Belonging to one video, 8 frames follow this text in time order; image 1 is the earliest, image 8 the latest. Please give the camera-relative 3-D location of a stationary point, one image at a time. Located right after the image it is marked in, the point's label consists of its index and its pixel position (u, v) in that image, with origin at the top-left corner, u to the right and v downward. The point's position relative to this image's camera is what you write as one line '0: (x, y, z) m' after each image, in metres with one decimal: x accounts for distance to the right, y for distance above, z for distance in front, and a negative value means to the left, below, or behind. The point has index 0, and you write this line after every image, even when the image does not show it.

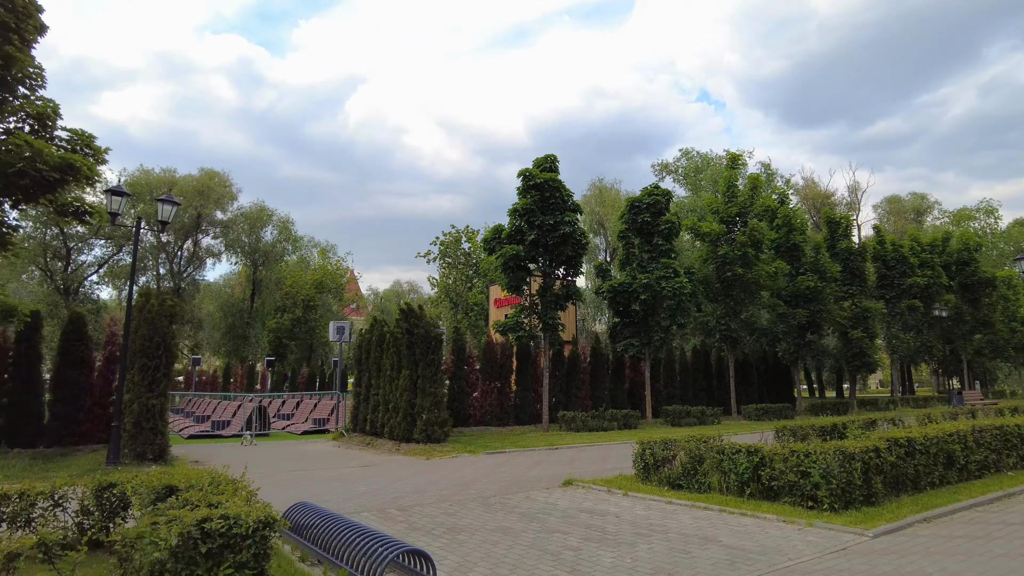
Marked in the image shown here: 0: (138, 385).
0: (-6.4, -1.7, +11.1) m
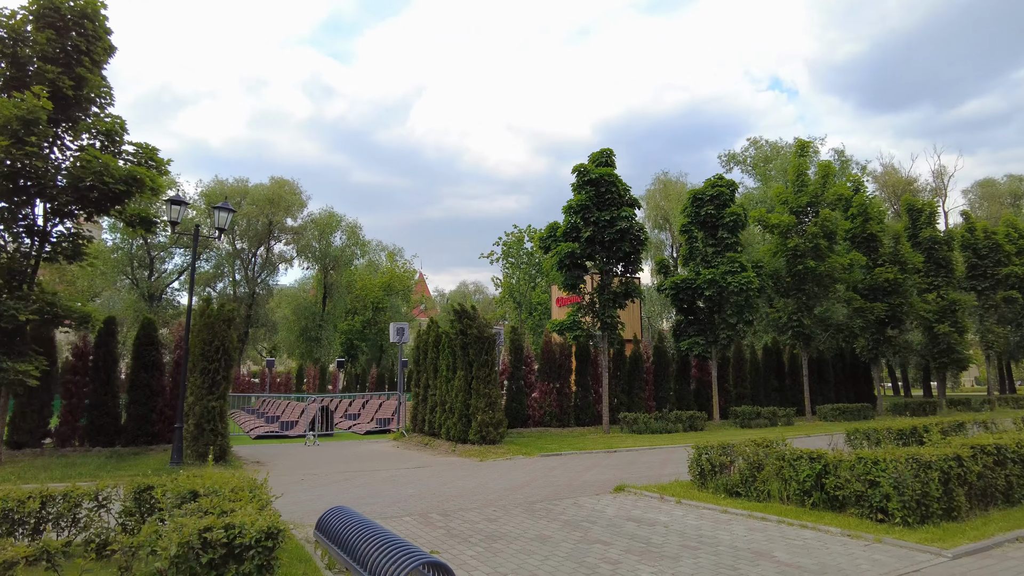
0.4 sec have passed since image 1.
0: (-5.5, -1.8, +11.4) m
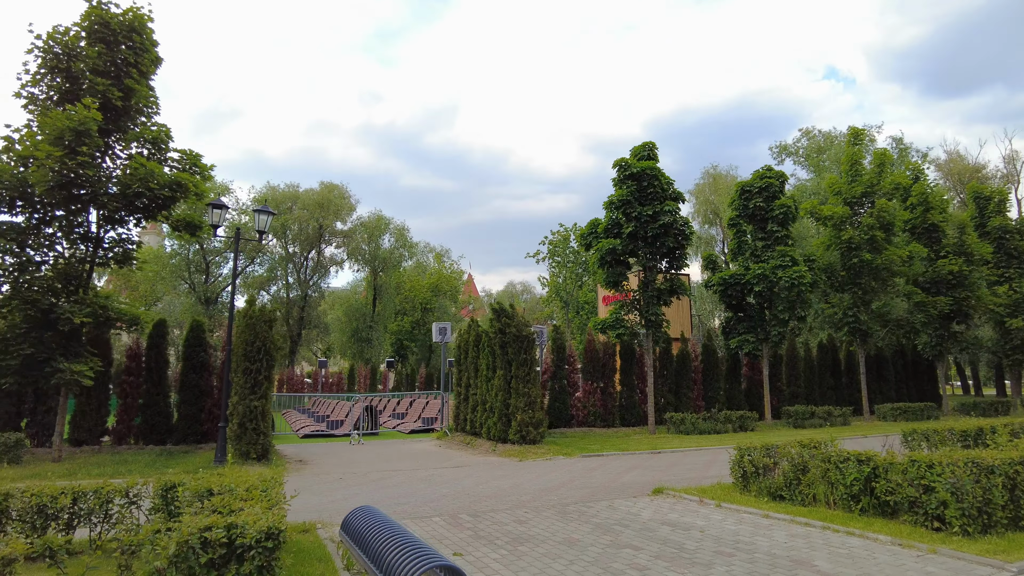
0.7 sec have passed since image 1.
0: (-4.9, -1.8, +11.7) m
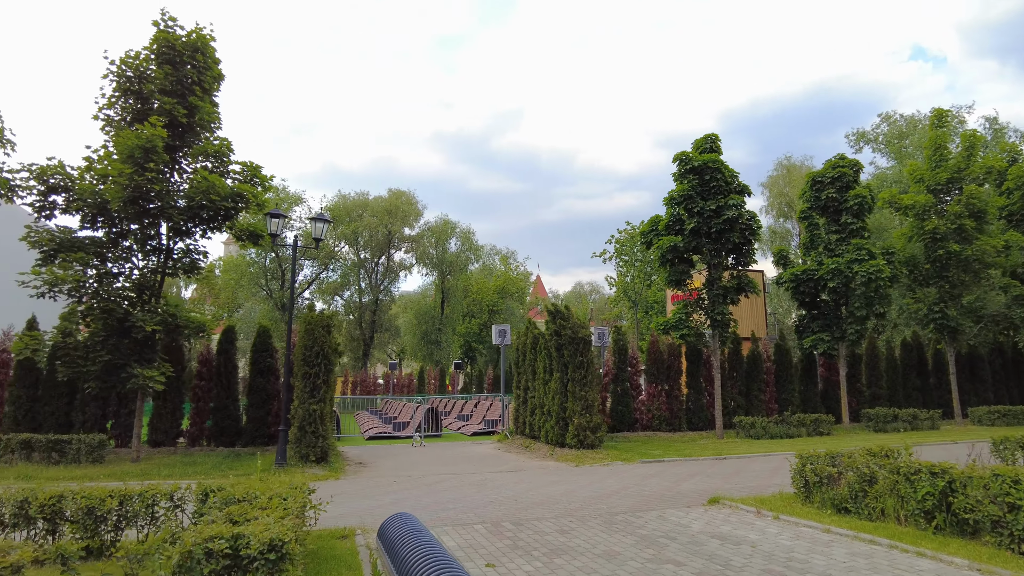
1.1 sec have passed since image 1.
0: (-3.9, -1.9, +12.0) m
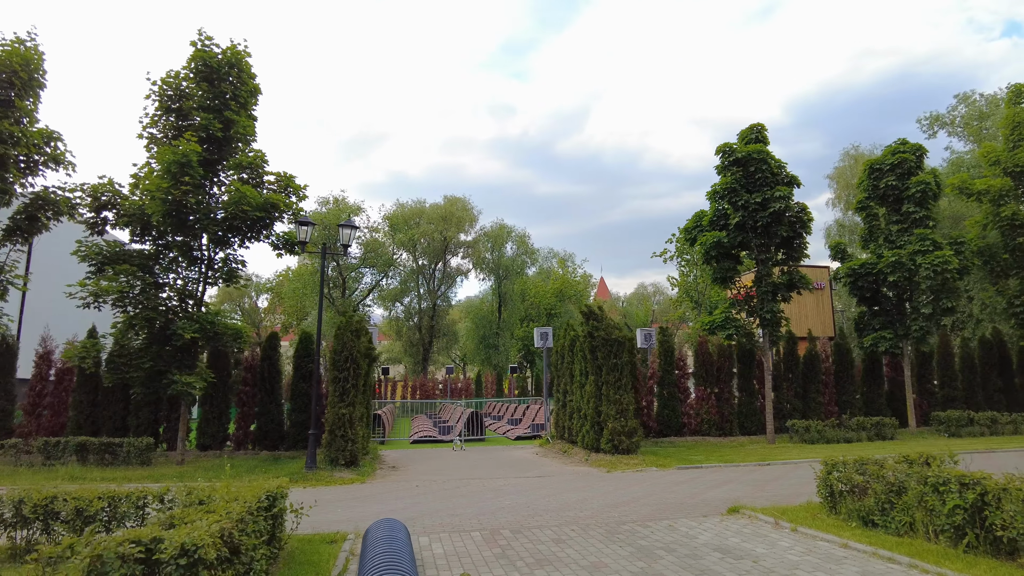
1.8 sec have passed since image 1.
0: (-3.4, -2.0, +12.1) m
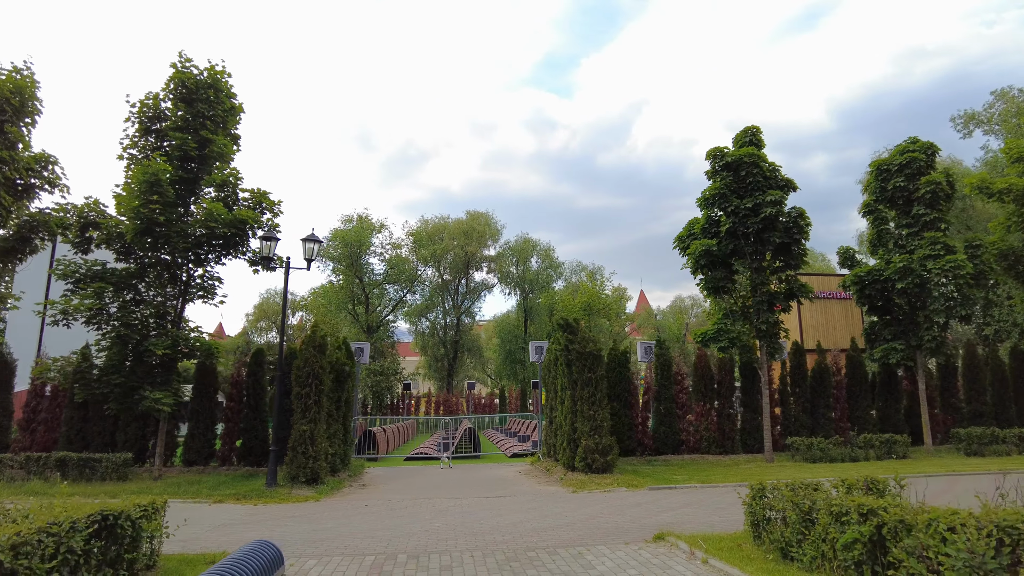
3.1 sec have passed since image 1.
0: (-4.0, -2.3, +11.9) m
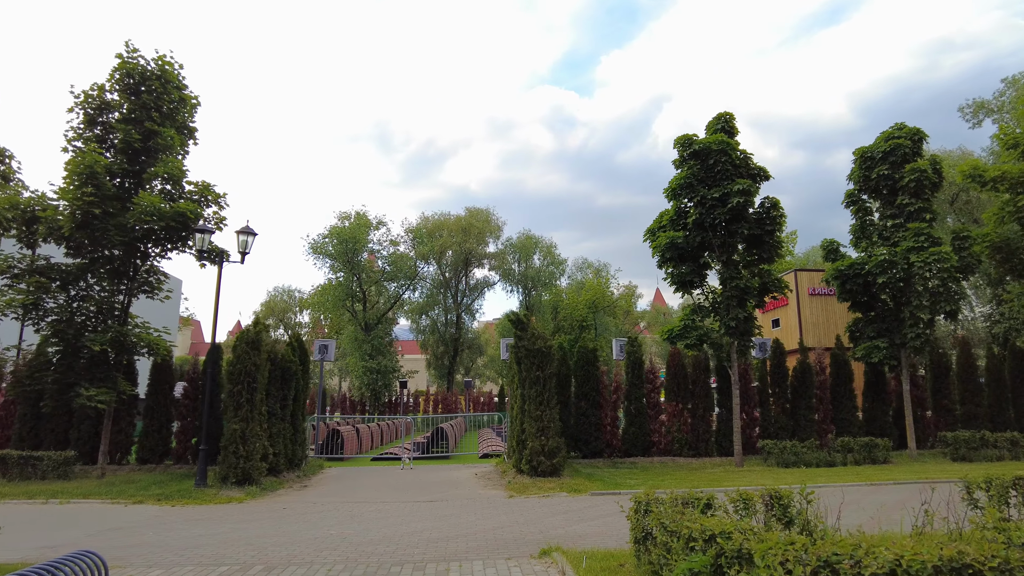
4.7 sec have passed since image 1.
0: (-5.1, -2.2, +11.5) m
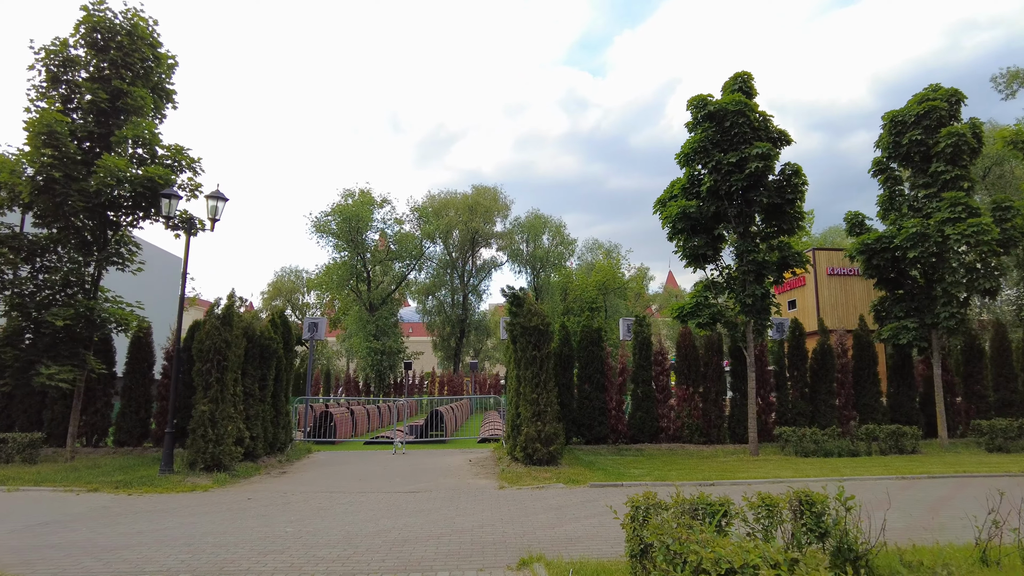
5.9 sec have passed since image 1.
0: (-5.2, -1.7, +10.6) m
